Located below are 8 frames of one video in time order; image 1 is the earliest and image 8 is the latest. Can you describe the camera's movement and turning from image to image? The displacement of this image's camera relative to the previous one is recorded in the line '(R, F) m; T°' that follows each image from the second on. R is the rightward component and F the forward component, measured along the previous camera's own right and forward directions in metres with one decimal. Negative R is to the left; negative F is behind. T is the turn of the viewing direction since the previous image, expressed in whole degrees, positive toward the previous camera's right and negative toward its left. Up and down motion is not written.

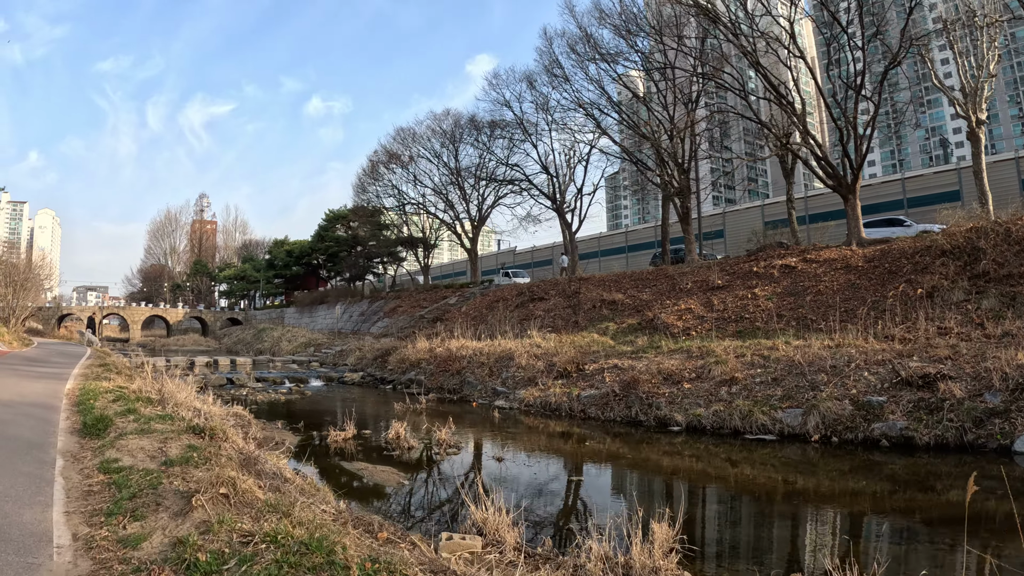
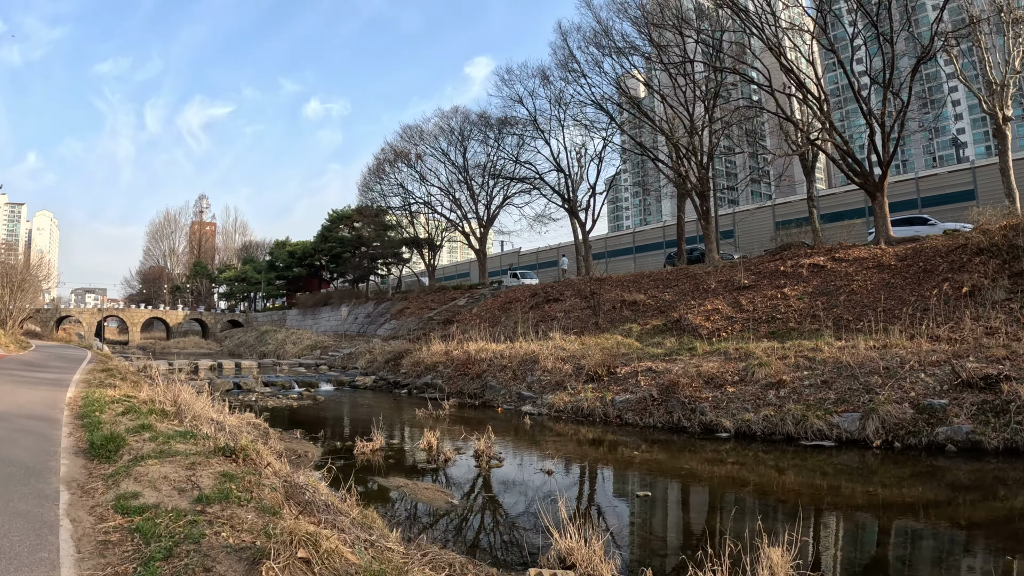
(-0.6, +0.7) m; 0°
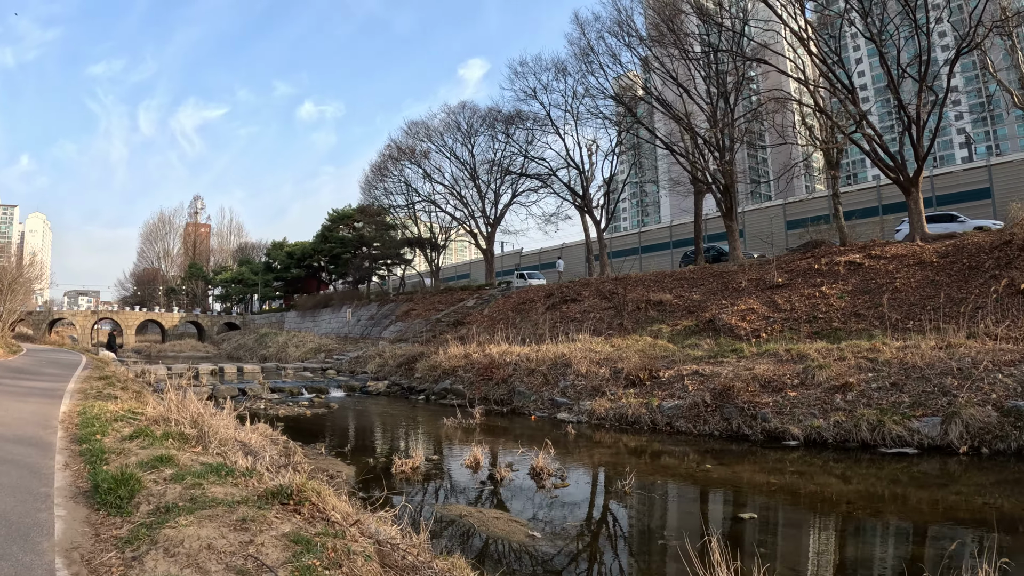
(-0.8, +0.9) m; +1°
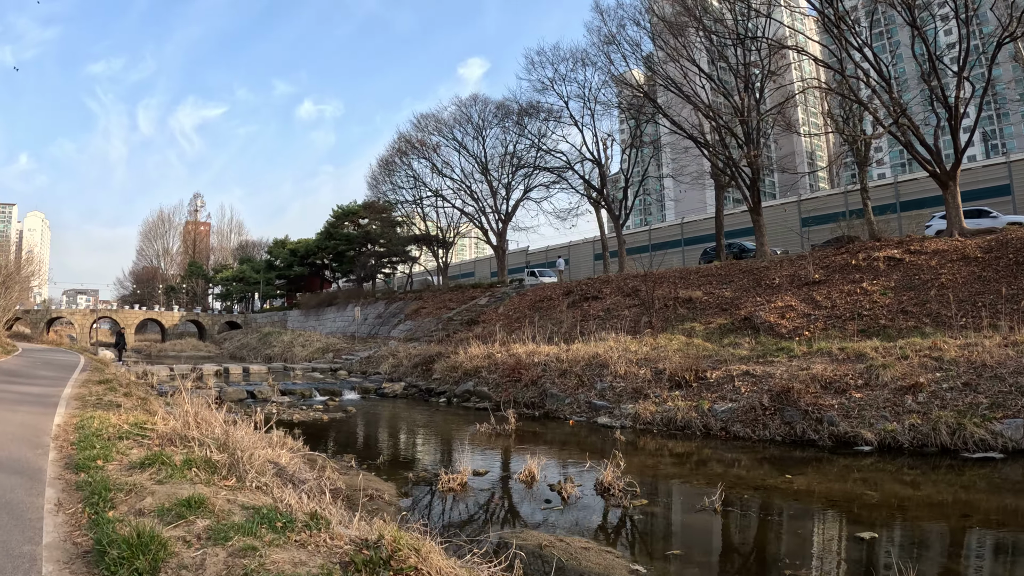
(-0.7, +0.9) m; 0°
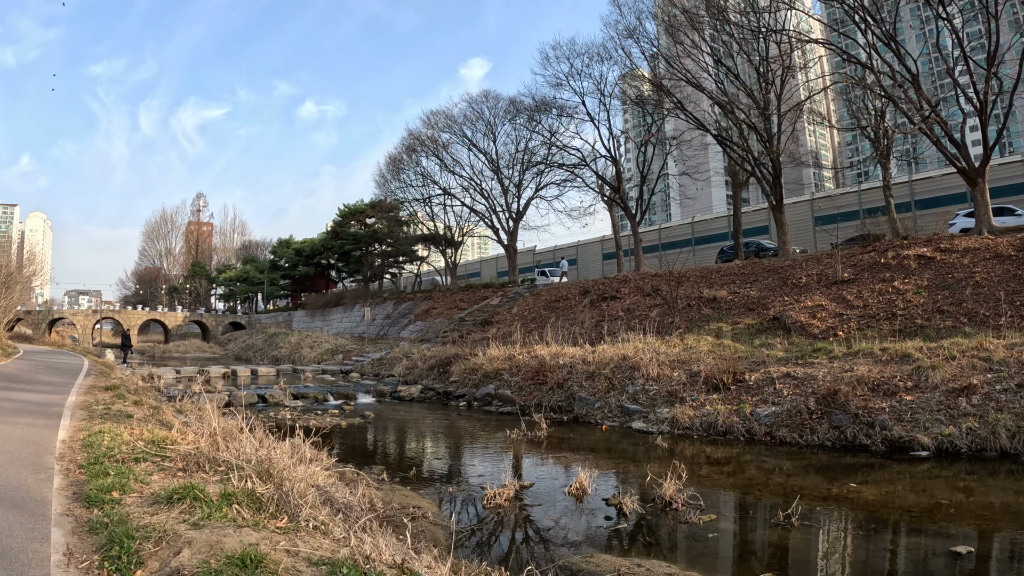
(-0.5, +0.6) m; 0°
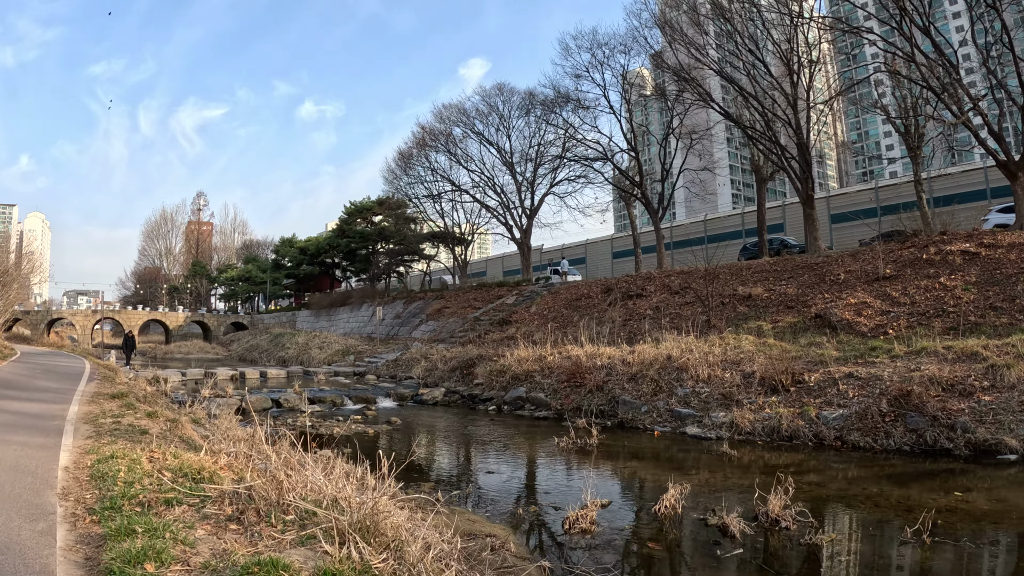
(-0.7, +0.9) m; 0°
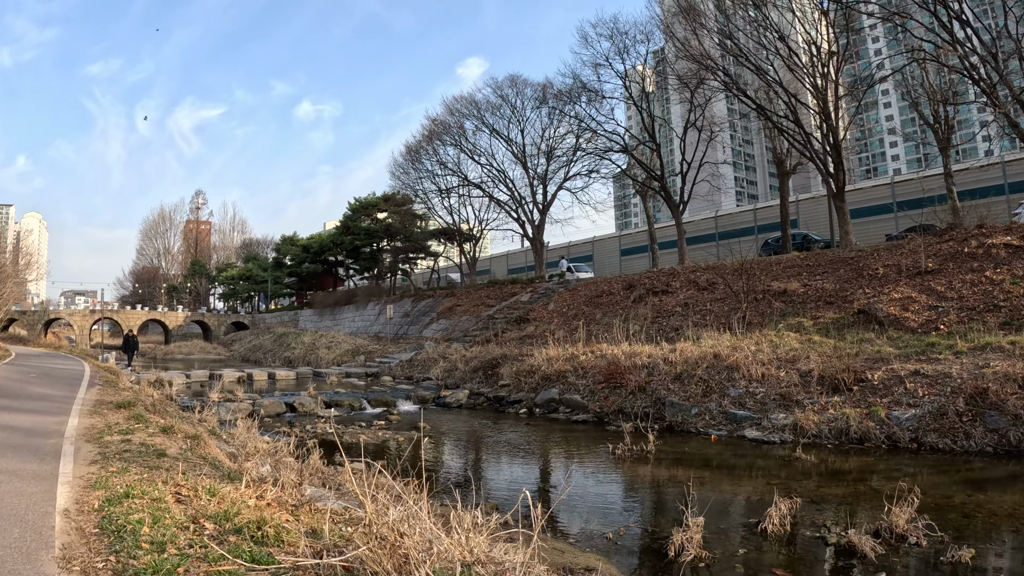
(-0.7, +0.8) m; 0°
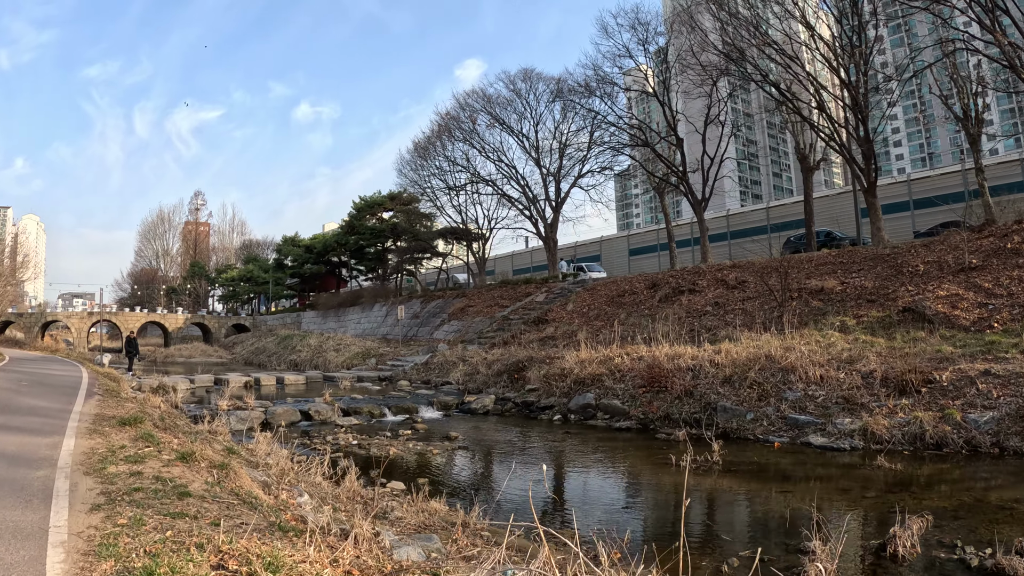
(-0.6, +0.8) m; 0°
